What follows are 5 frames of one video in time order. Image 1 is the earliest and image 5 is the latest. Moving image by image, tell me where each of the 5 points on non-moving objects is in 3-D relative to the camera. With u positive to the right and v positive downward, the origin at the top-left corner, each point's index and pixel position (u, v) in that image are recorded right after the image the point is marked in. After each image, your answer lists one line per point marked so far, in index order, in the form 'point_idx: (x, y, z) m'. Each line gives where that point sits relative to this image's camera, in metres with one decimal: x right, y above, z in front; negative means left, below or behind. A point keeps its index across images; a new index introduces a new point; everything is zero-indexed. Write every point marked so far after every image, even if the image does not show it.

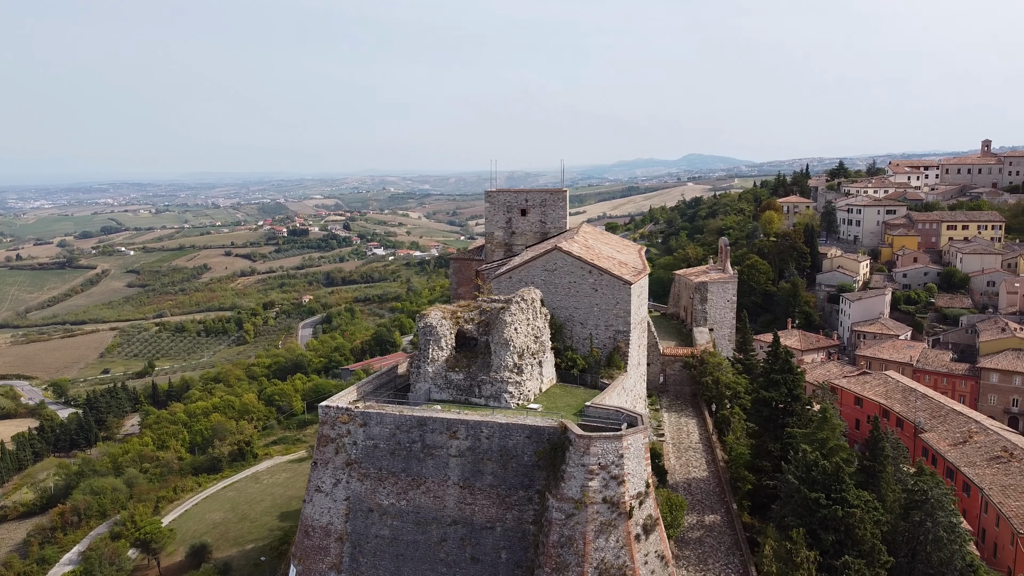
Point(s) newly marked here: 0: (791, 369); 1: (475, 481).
0: (+4.2, -1.2, +12.0) m
1: (-0.4, -2.3, +9.9) m
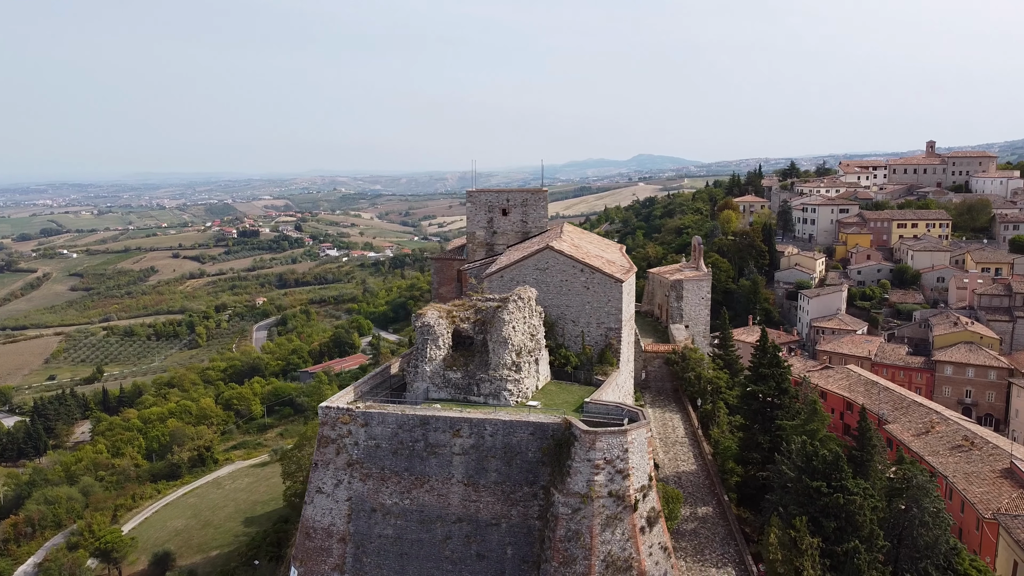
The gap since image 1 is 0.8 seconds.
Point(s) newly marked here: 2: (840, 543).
0: (+4.1, -1.2, +12.3) m
1: (-0.4, -2.3, +10.0) m
2: (+3.6, -2.8, +8.8) m
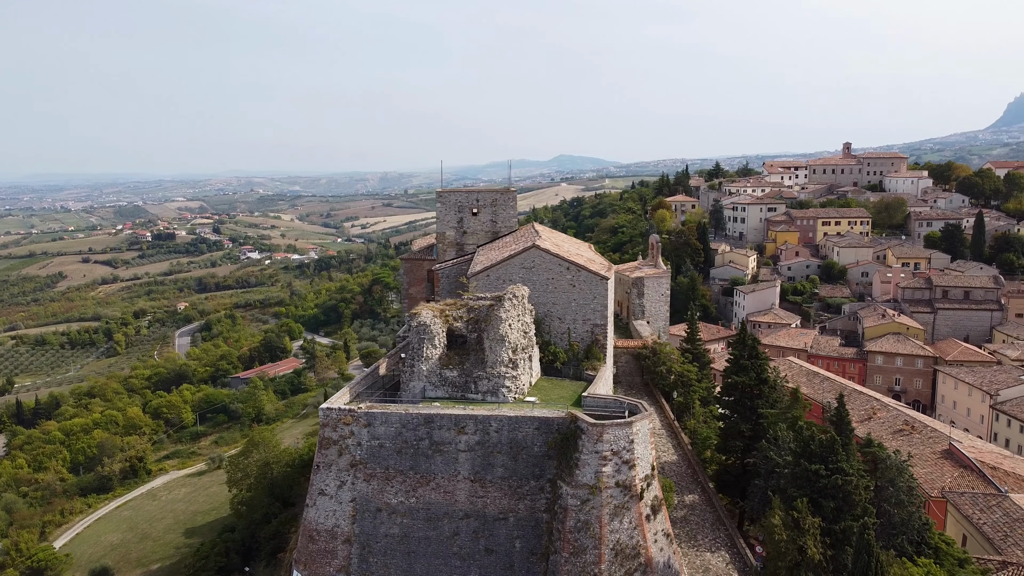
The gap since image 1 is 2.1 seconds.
0: (+3.9, -1.1, +12.9) m
1: (-0.3, -2.3, +10.1) m
2: (+3.7, -2.7, +9.4) m
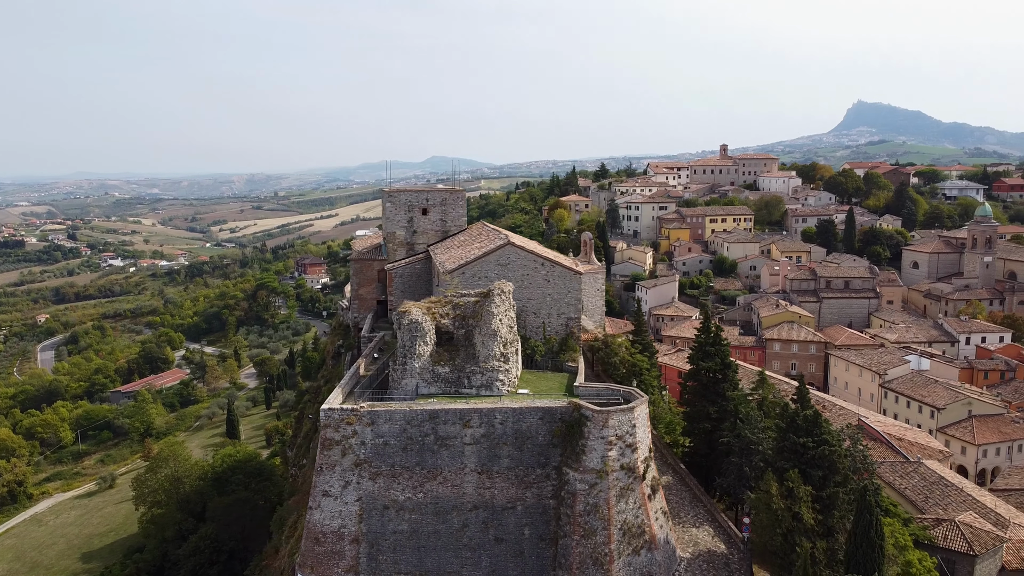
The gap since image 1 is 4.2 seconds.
0: (+3.4, -0.9, +13.8) m
1: (-0.2, -2.3, +10.3) m
2: (+3.9, -2.5, +10.2) m
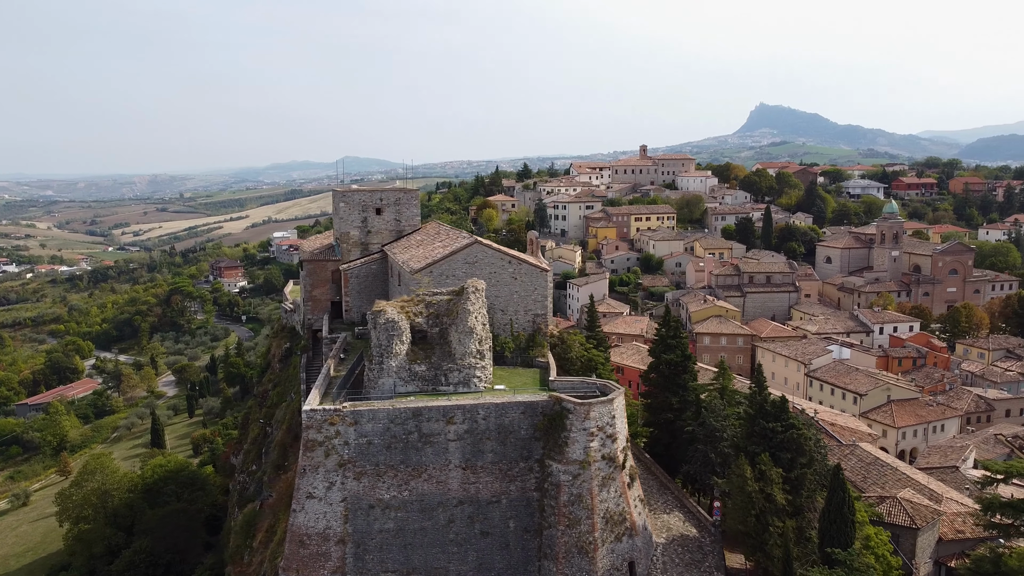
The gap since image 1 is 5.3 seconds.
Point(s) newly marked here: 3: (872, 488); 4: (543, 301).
0: (+2.8, -0.8, +14.3) m
1: (-0.5, -2.2, +10.5) m
2: (+3.7, -2.4, +10.8) m
3: (+6.9, -3.9, +15.6) m
4: (+0.5, -0.2, +13.4) m
